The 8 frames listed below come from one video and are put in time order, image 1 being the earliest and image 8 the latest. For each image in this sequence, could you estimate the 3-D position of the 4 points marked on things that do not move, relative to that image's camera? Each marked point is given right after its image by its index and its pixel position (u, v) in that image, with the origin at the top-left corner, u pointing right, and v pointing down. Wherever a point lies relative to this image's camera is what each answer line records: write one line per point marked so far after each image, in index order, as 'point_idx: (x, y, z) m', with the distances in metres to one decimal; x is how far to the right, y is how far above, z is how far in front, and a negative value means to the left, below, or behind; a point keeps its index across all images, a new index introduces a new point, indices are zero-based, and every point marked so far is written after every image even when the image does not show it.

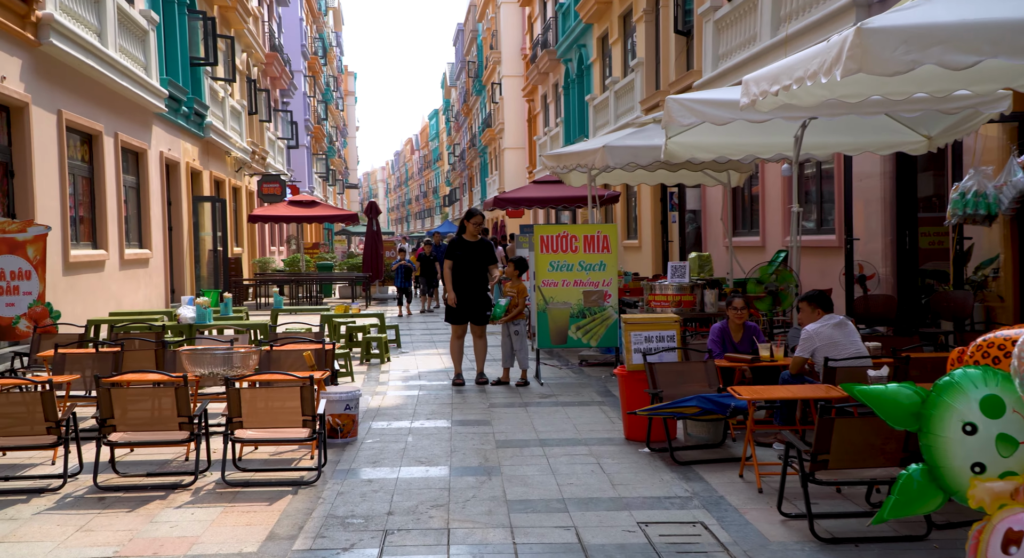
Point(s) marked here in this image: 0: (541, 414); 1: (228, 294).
0: (+0.2, -1.2, +9.4) m
1: (-3.7, -0.2, +14.0) m
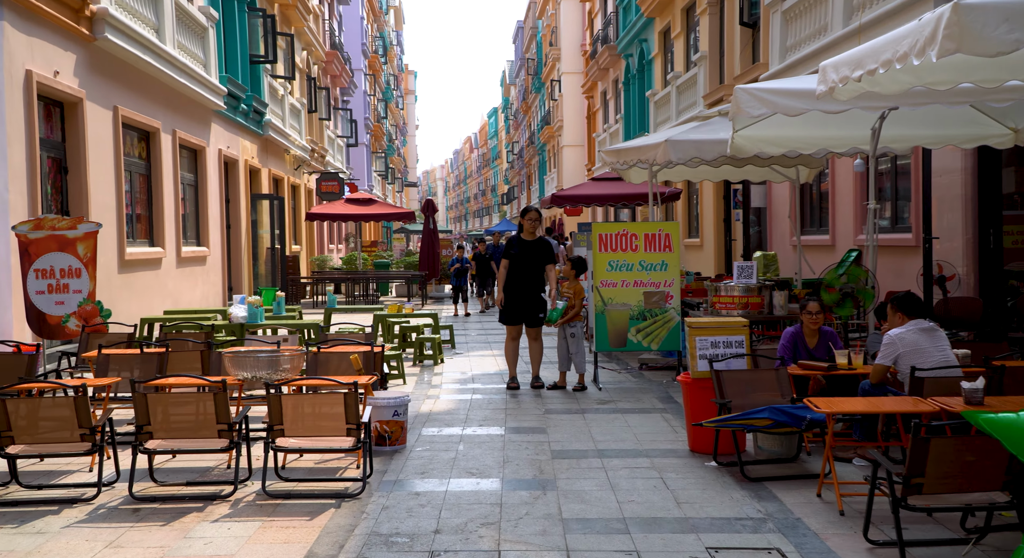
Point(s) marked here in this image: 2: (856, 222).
0: (+0.7, -1.2, +8.9) m
1: (-3.0, -0.2, +13.7) m
2: (+5.2, +0.9, +16.3) m
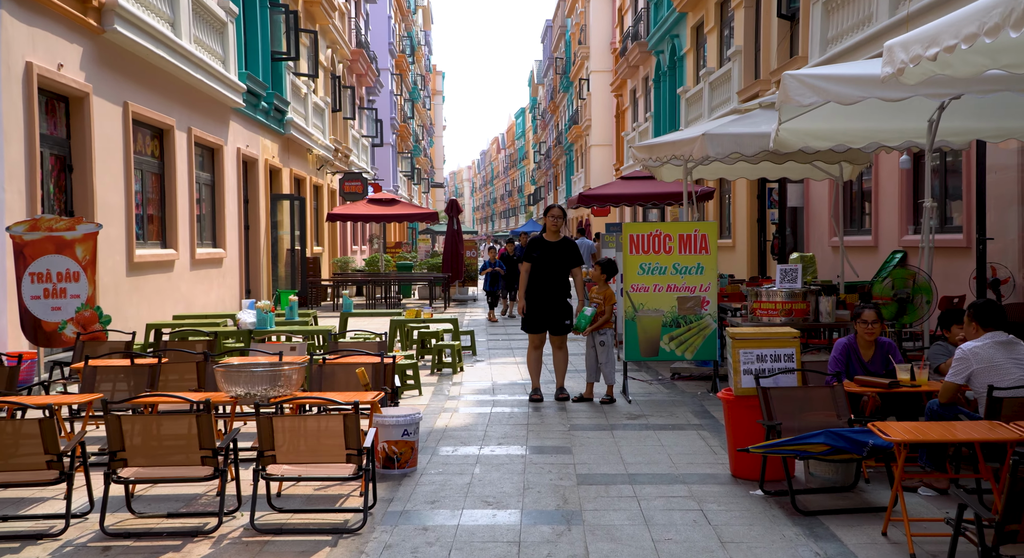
0: (+0.9, -1.2, +8.2) m
1: (-2.7, -0.2, +13.1) m
2: (+5.6, +0.8, +15.4) m
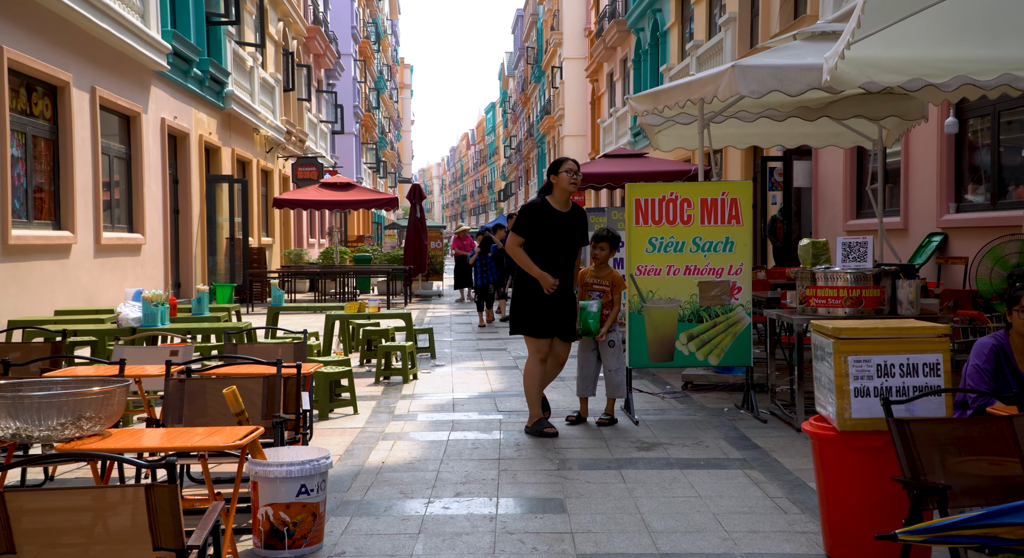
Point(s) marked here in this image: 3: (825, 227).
0: (+0.7, -1.1, +5.6) m
1: (-3.0, -0.1, +10.4) m
2: (+5.2, +1.0, +13.0) m
3: (+5.0, +0.8, +16.8) m
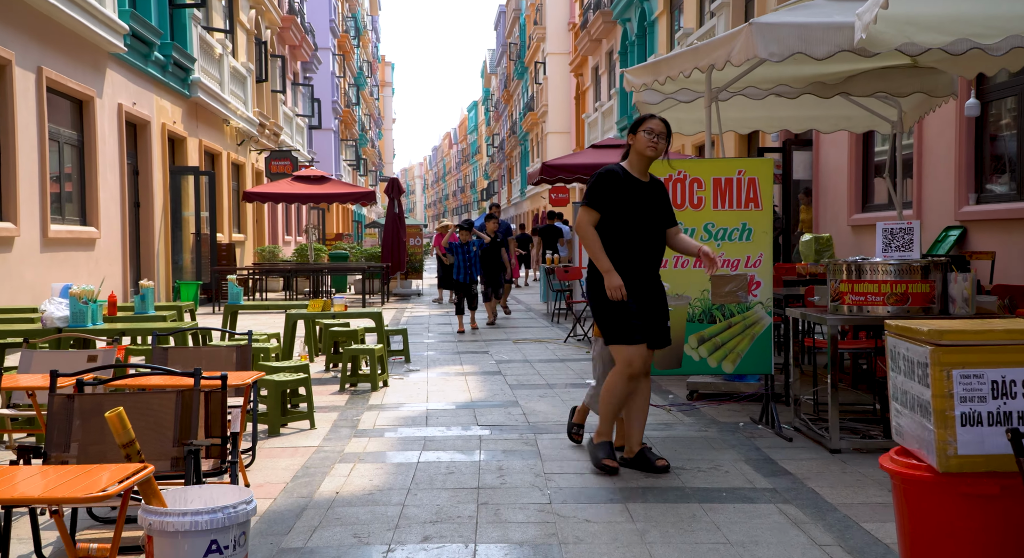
0: (+0.6, -1.0, +4.5) m
1: (-3.2, 0.0, +9.3) m
2: (+5.0, +1.0, +12.0) m
3: (+4.7, +0.9, +15.8) m
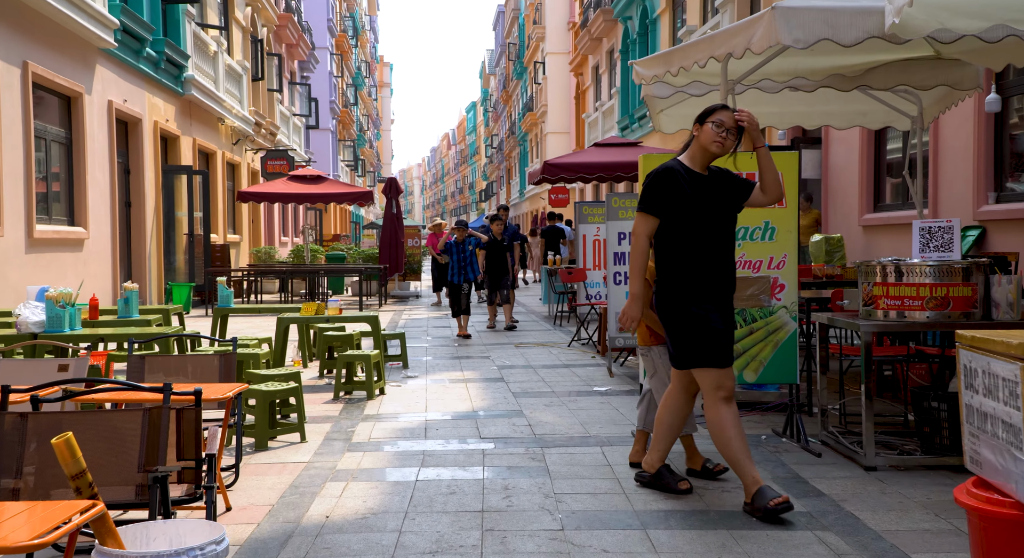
0: (+0.7, -1.0, +4.1) m
1: (-3.1, 0.0, +8.8) m
2: (+5.0, +1.0, +11.5) m
3: (+4.7, +0.8, +15.3) m
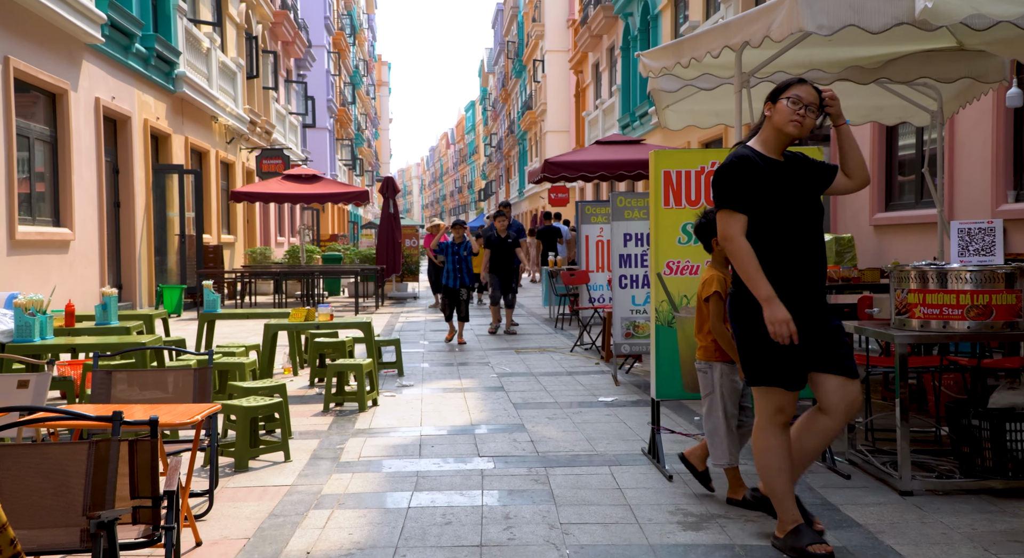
0: (+0.7, -1.1, +3.6) m
1: (-3.1, -0.1, +8.3) m
2: (+5.0, +1.0, +11.1) m
3: (+4.7, +0.8, +14.9) m
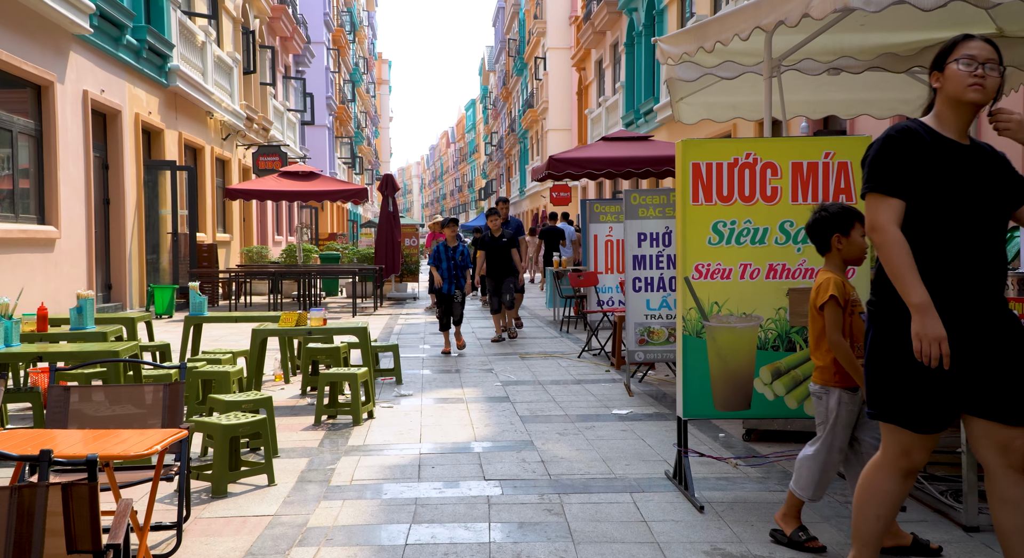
0: (+0.7, -1.1, +3.0) m
1: (-3.1, -0.1, +7.8) m
2: (+5.1, +0.9, +10.5) m
3: (+4.8, +0.8, +14.3) m
